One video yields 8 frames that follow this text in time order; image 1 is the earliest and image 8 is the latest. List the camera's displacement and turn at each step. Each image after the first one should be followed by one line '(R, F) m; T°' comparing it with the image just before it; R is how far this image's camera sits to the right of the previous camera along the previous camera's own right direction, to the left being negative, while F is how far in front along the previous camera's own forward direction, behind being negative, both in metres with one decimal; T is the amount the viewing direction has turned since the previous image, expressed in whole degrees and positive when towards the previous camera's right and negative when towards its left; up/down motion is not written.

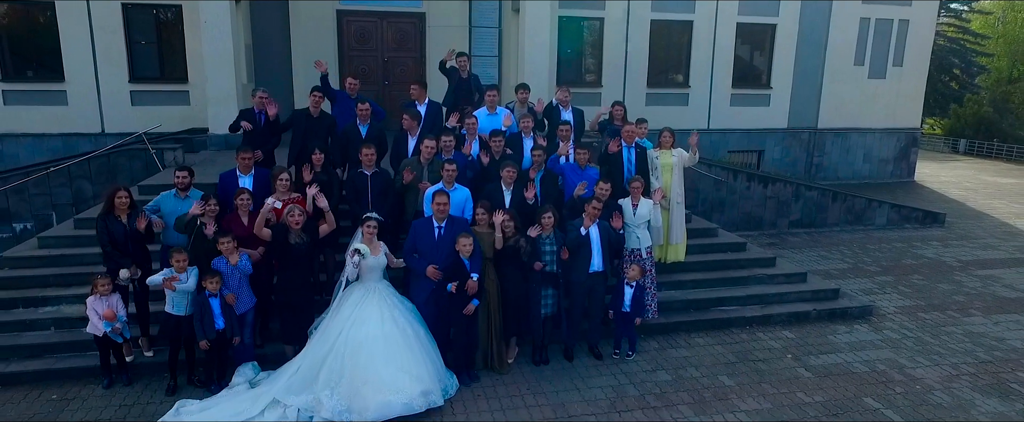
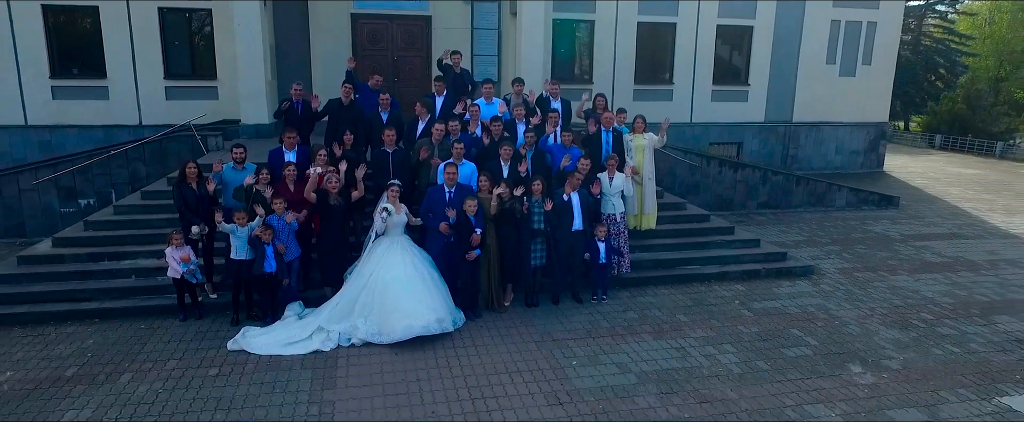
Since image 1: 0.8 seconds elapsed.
(0.0, -1.1) m; 0°
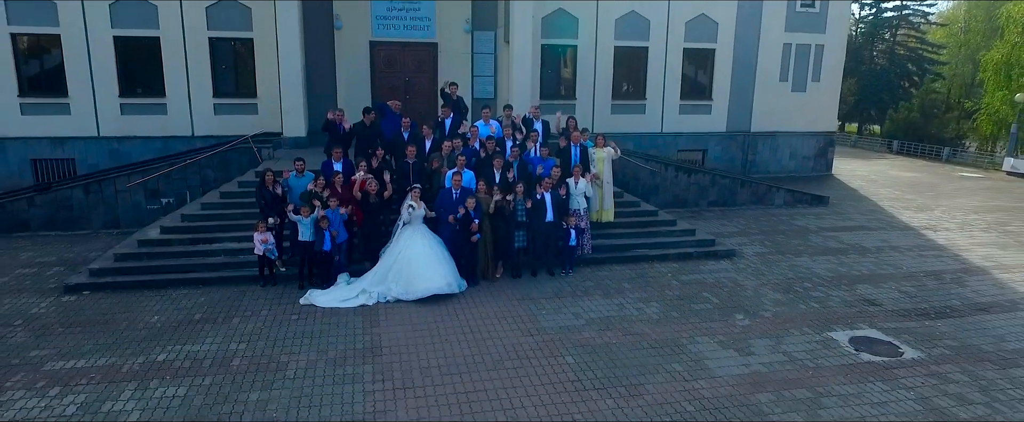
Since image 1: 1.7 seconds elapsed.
(+0.1, -2.2) m; 0°
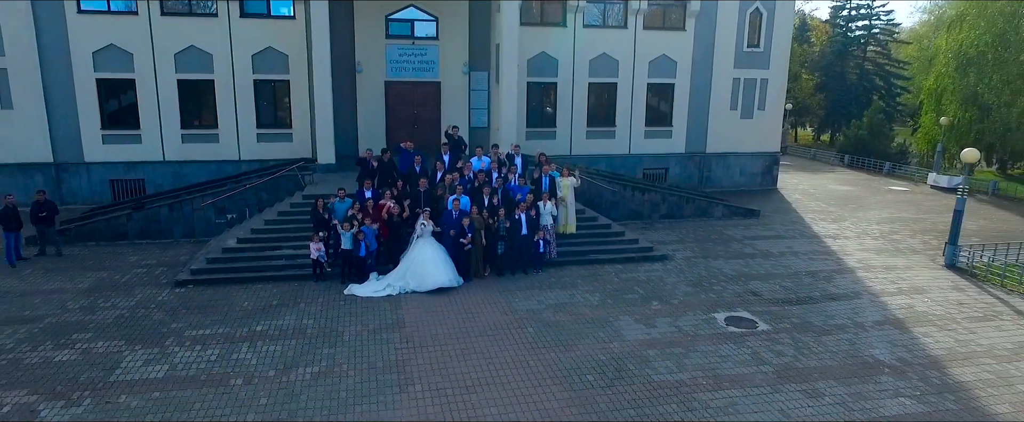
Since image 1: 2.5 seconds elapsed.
(+0.3, -3.0) m; 0°
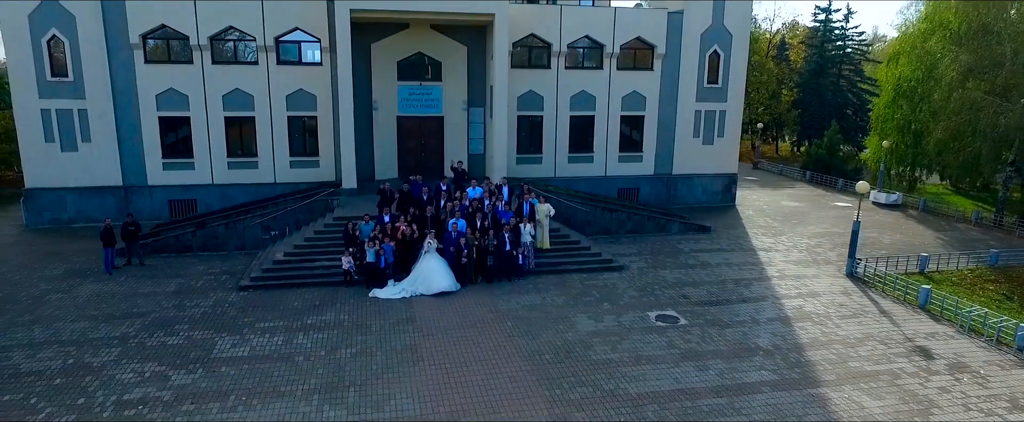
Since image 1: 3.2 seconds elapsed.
(+0.4, -3.1) m; 0°
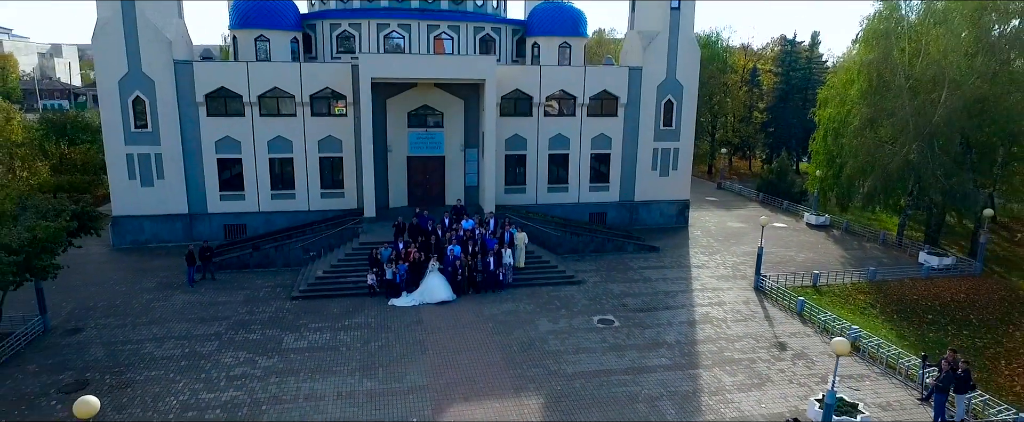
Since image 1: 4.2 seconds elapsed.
(+0.6, -4.6) m; 0°
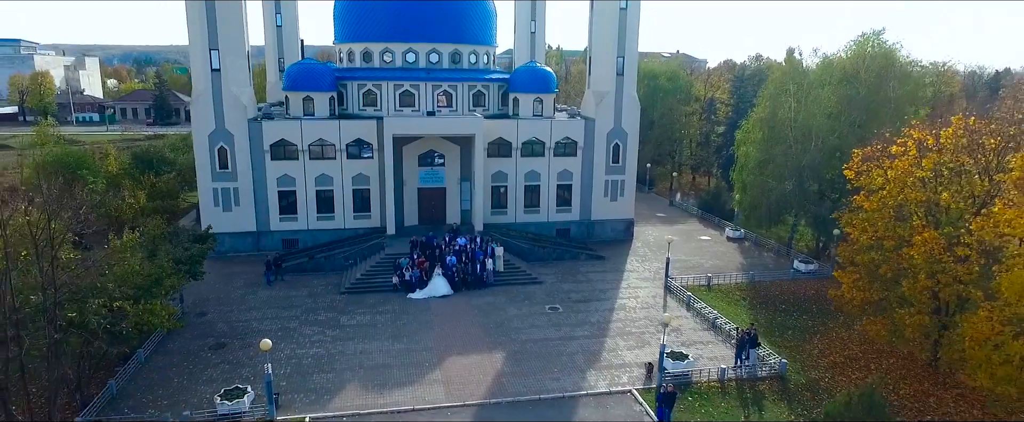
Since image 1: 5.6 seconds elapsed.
(+0.9, -8.3) m; 0°
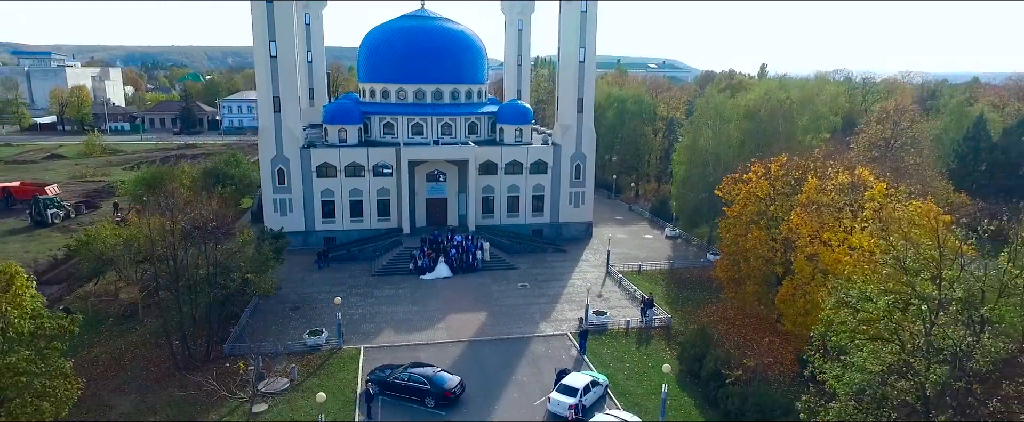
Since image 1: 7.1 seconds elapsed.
(+1.0, -10.5) m; 0°
